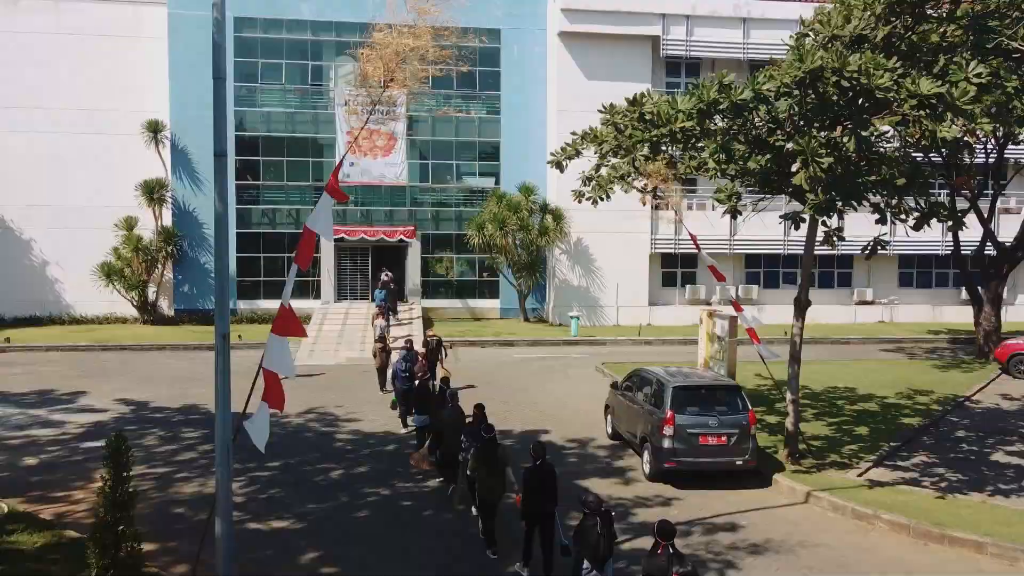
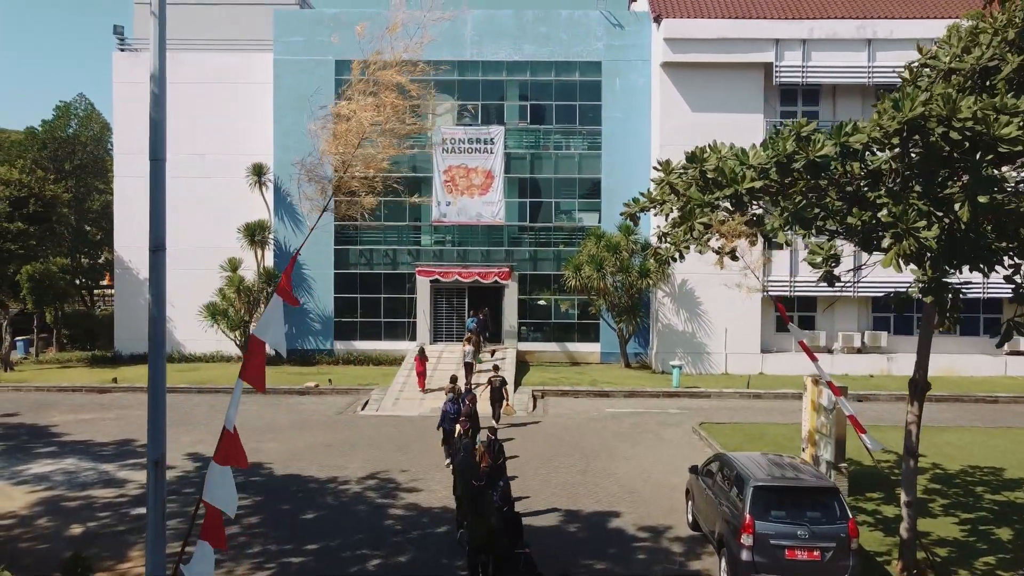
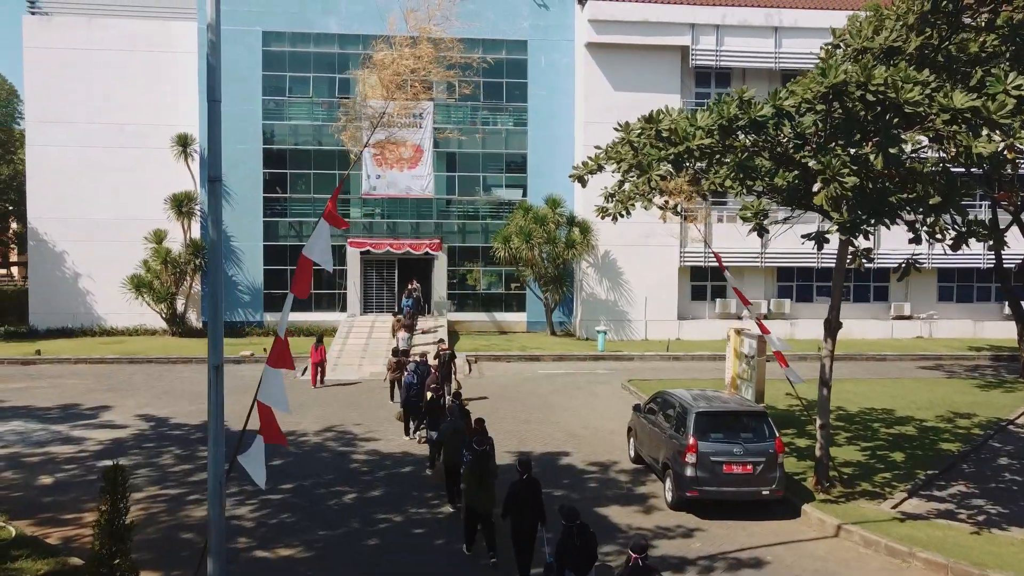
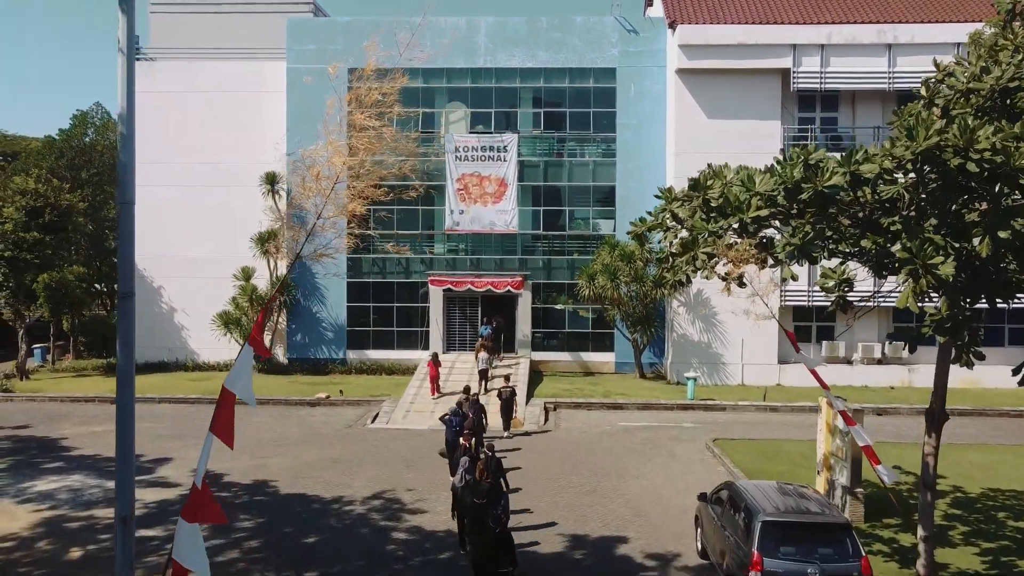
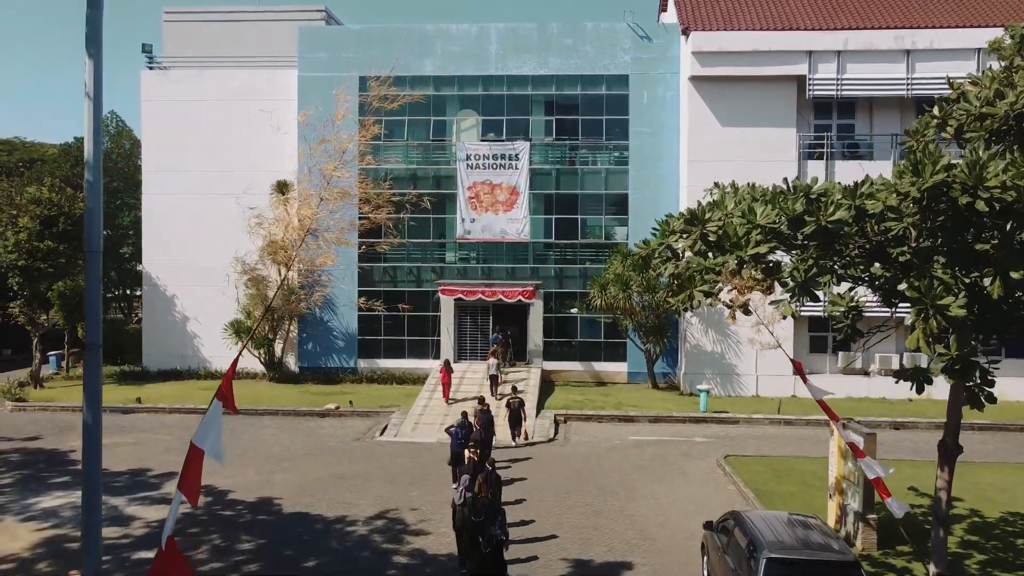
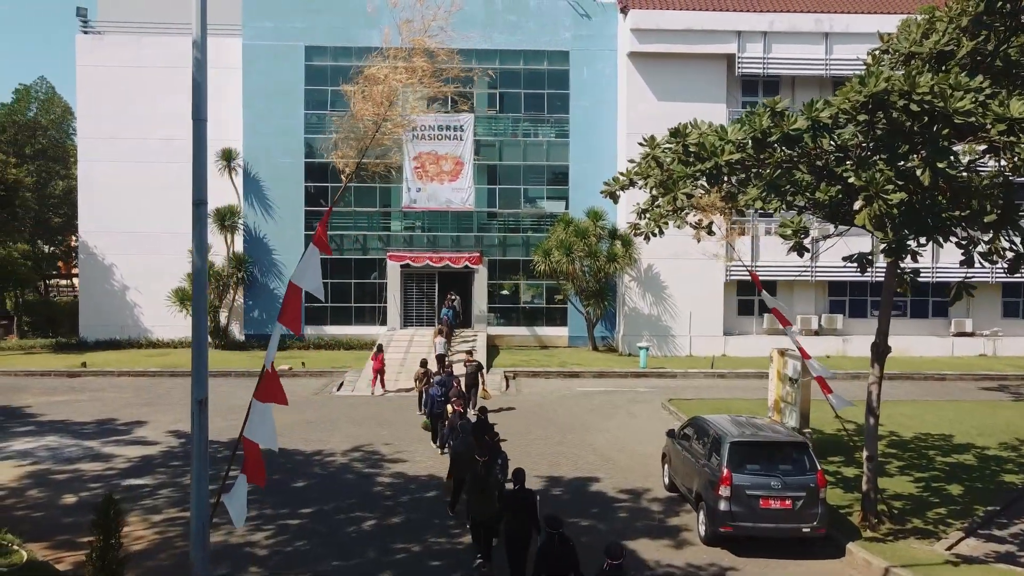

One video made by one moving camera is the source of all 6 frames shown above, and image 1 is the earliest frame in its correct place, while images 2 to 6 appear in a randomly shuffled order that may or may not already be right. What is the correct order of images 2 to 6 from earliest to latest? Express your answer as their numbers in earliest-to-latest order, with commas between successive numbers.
3, 6, 2, 4, 5
